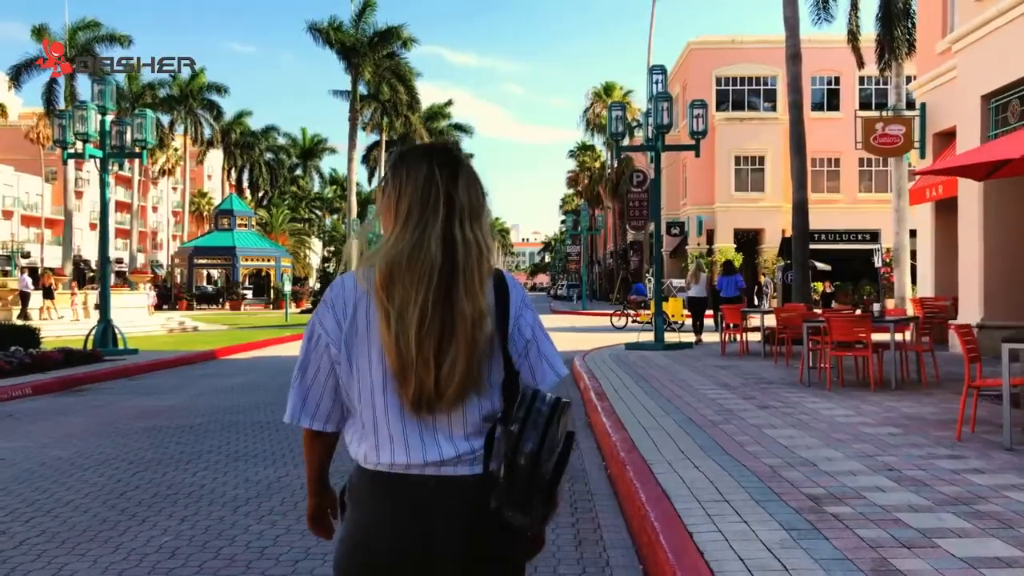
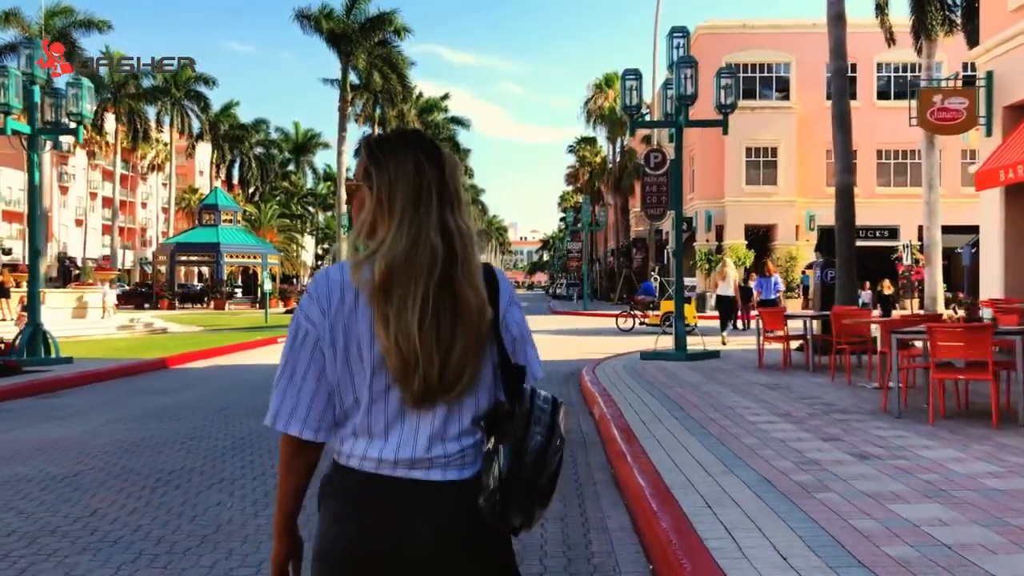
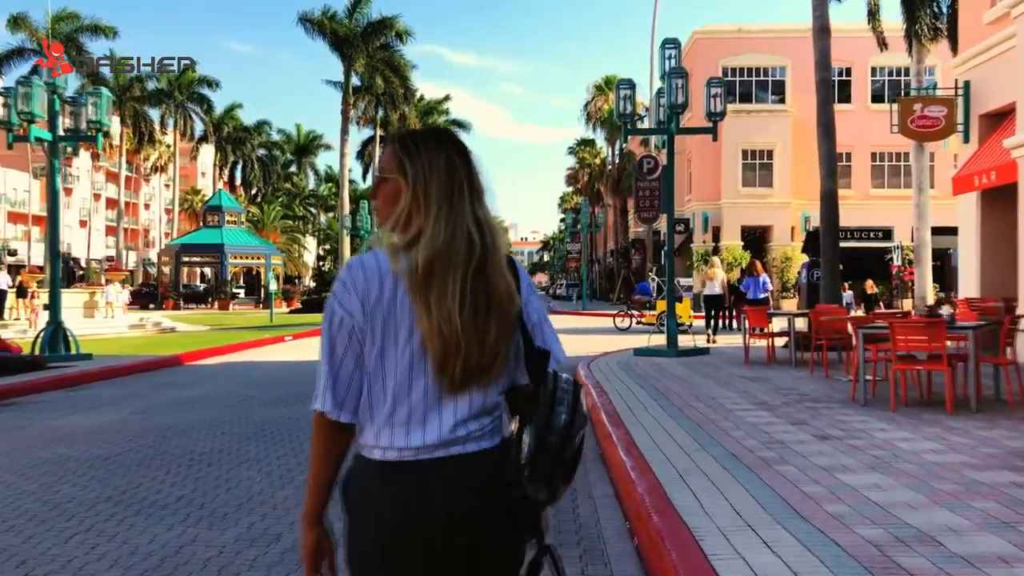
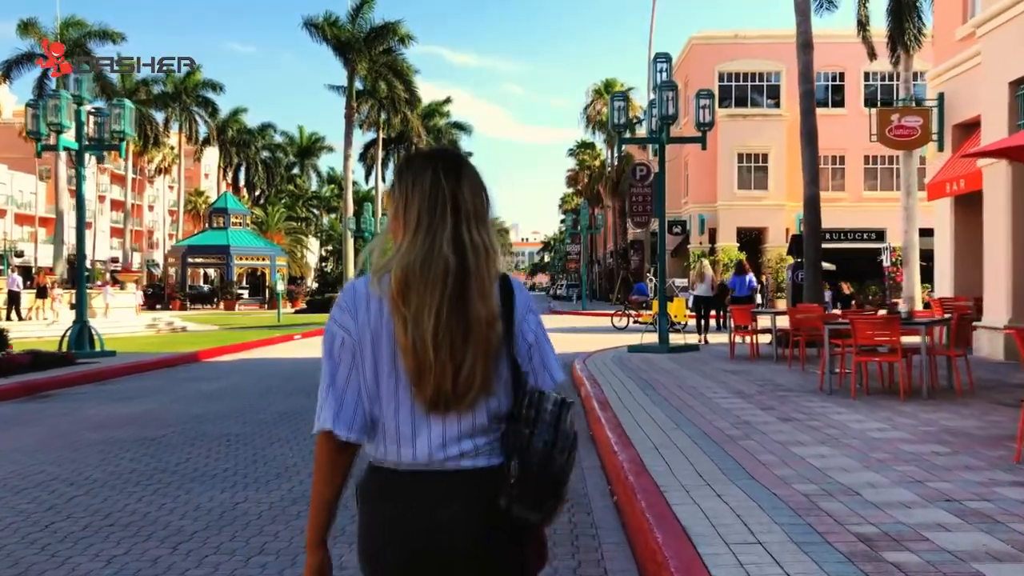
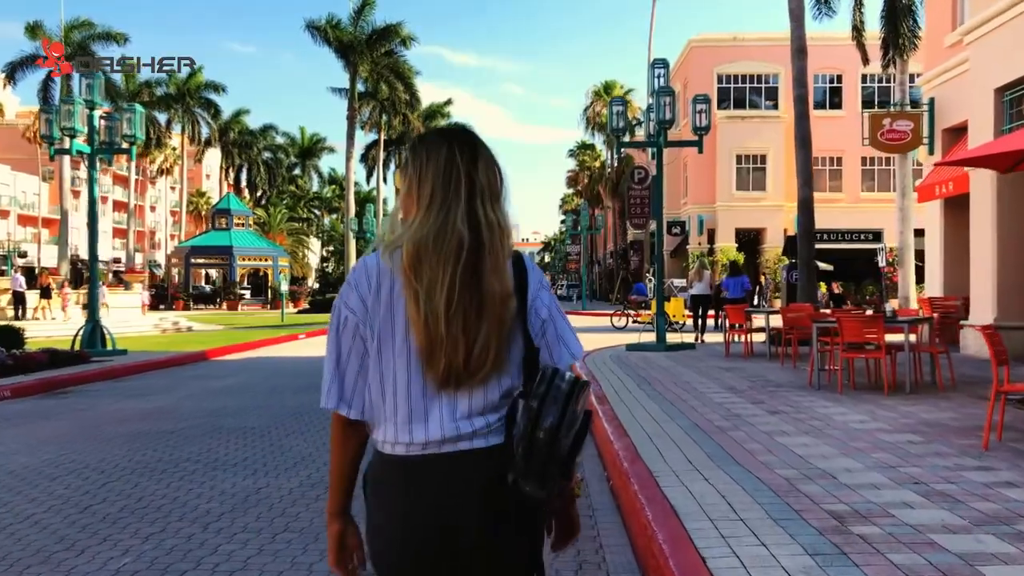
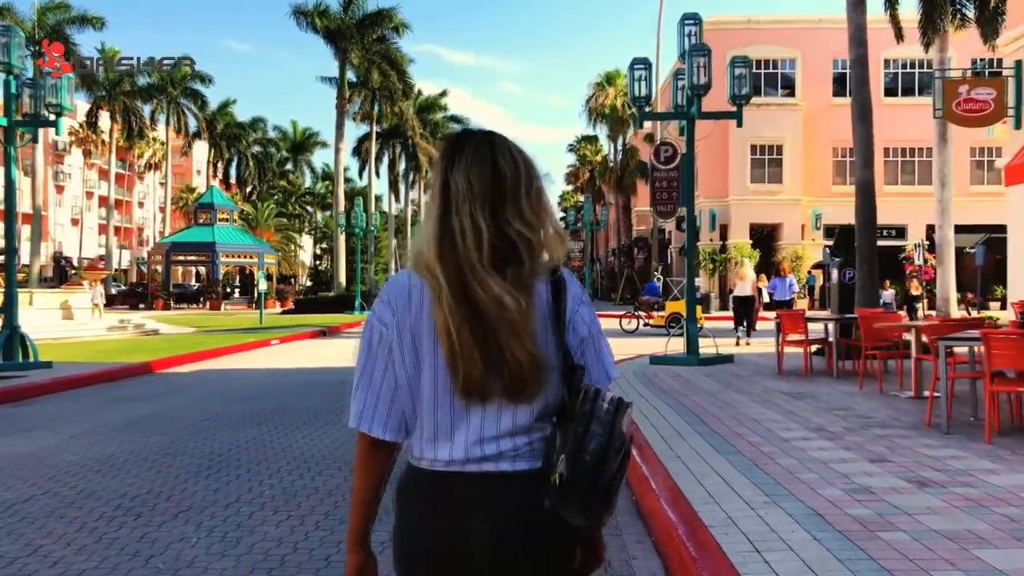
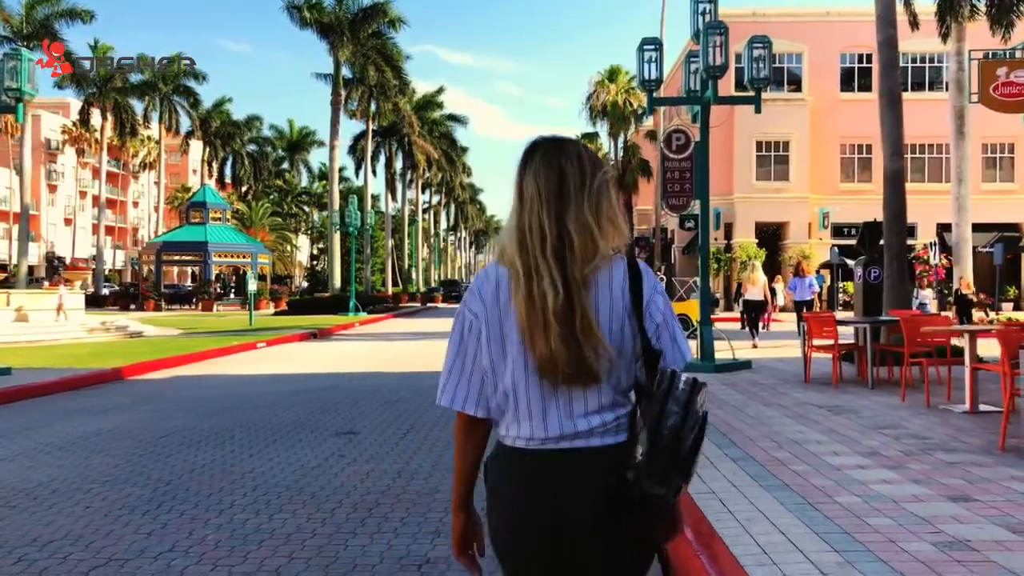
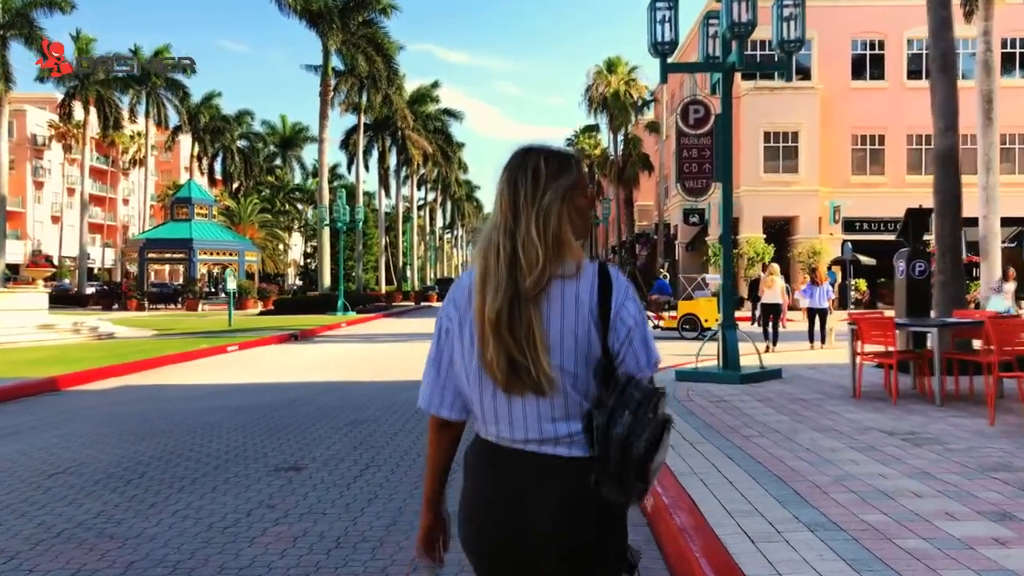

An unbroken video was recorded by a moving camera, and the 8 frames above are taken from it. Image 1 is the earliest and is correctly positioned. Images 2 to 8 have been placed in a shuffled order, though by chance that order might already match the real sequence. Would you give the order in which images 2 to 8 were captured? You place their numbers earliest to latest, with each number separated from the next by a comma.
5, 4, 3, 2, 6, 7, 8
